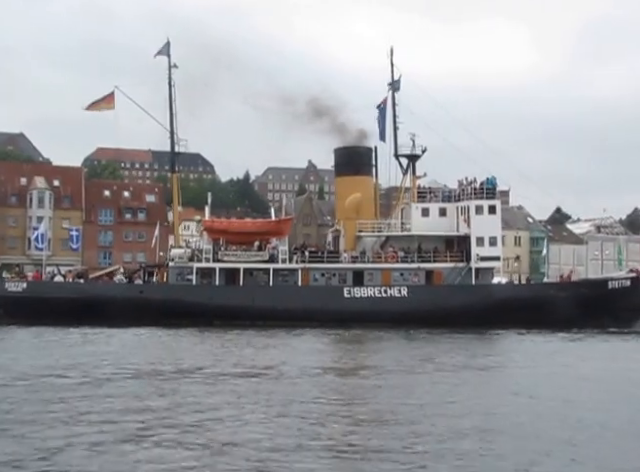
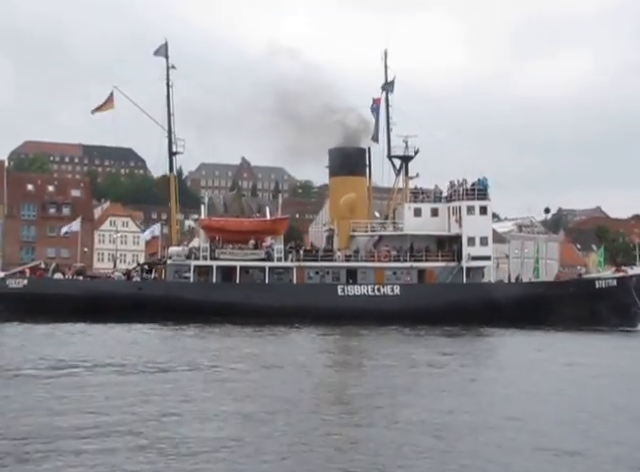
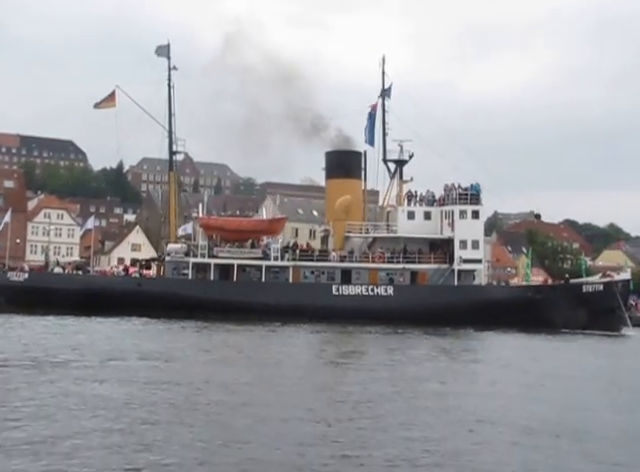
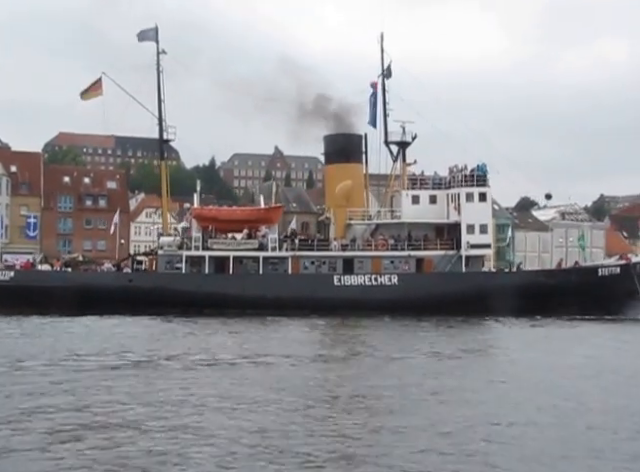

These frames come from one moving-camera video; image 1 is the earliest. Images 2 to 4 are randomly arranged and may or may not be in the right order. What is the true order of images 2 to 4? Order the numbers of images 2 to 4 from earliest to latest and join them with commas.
4, 2, 3
